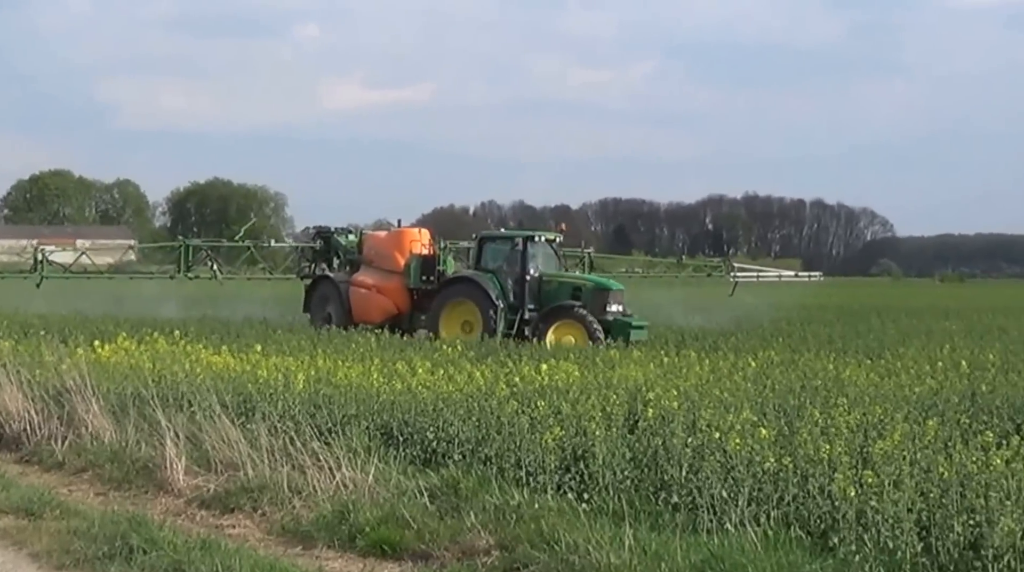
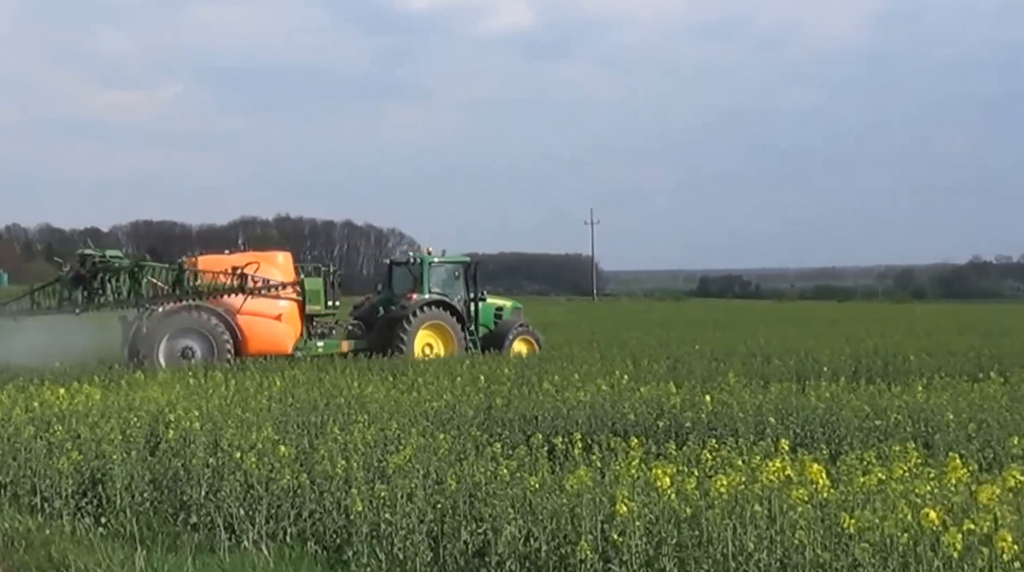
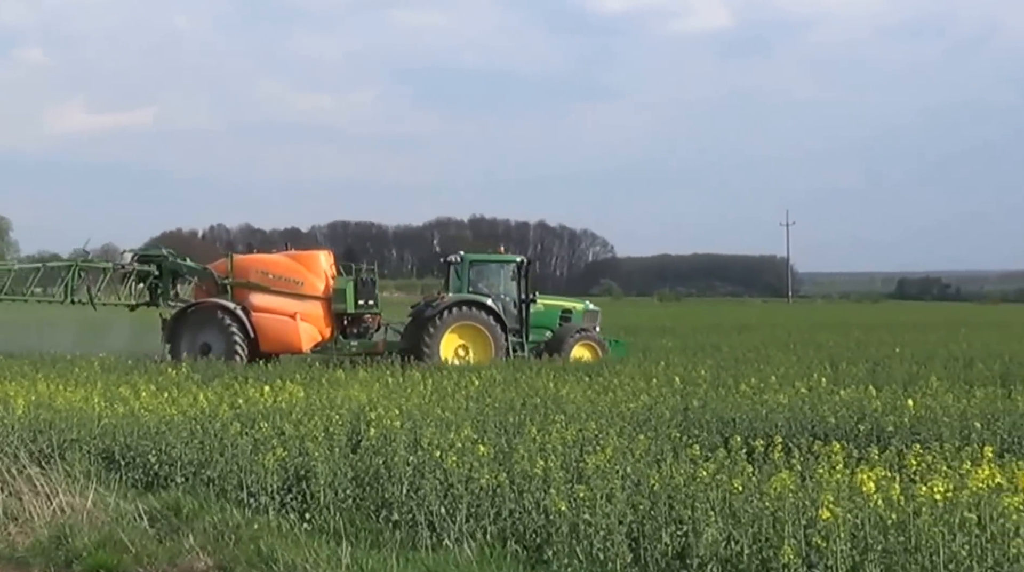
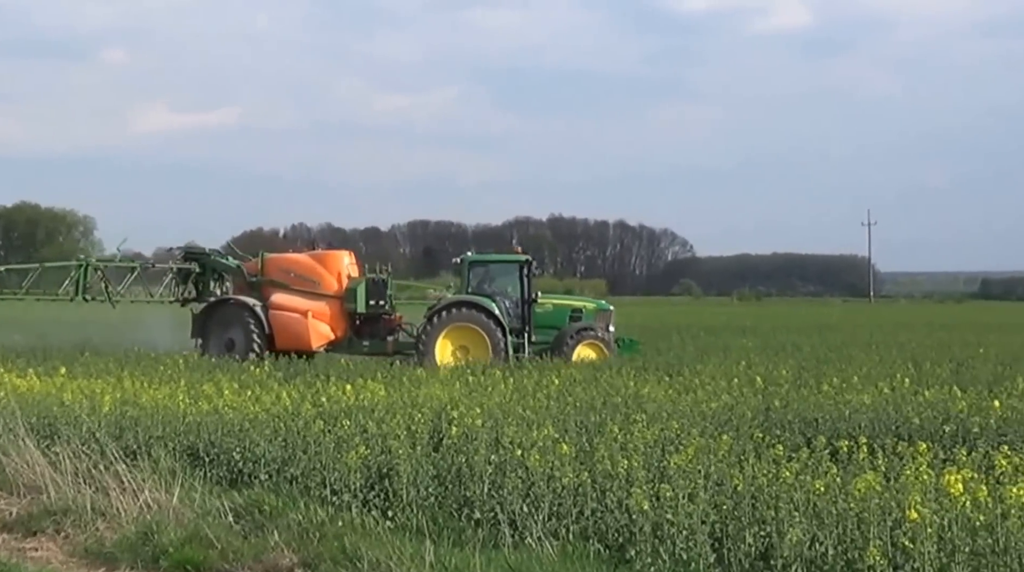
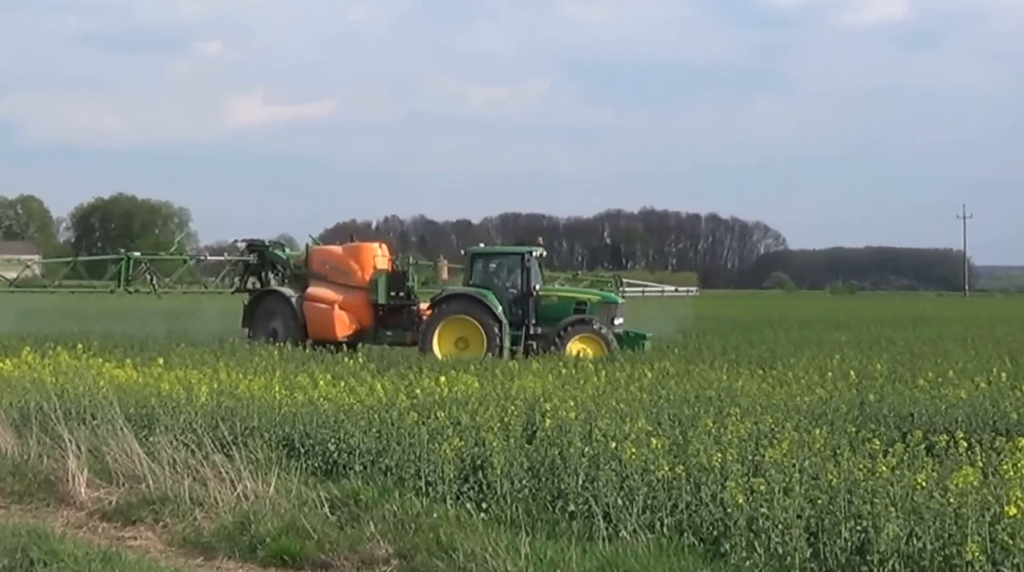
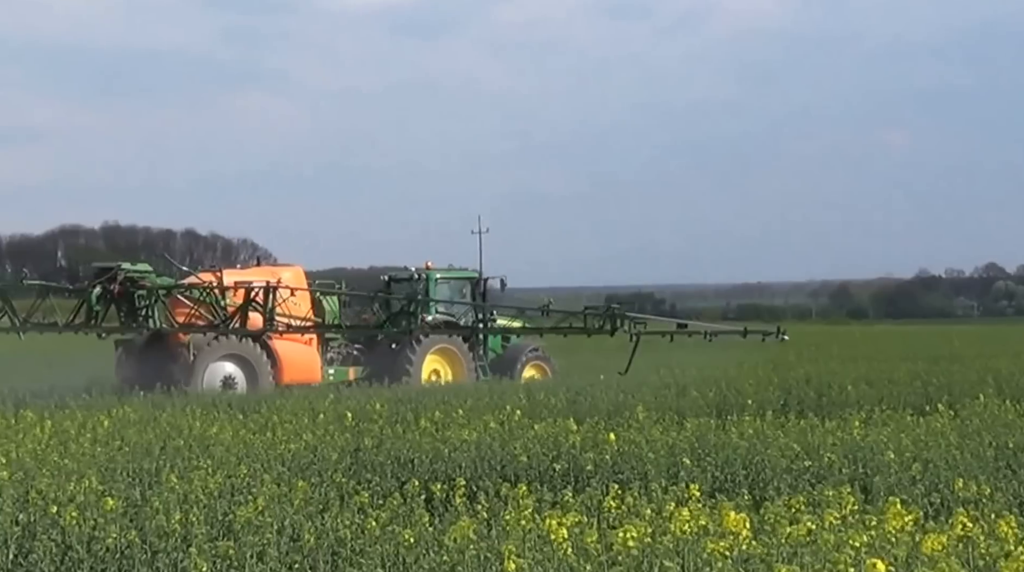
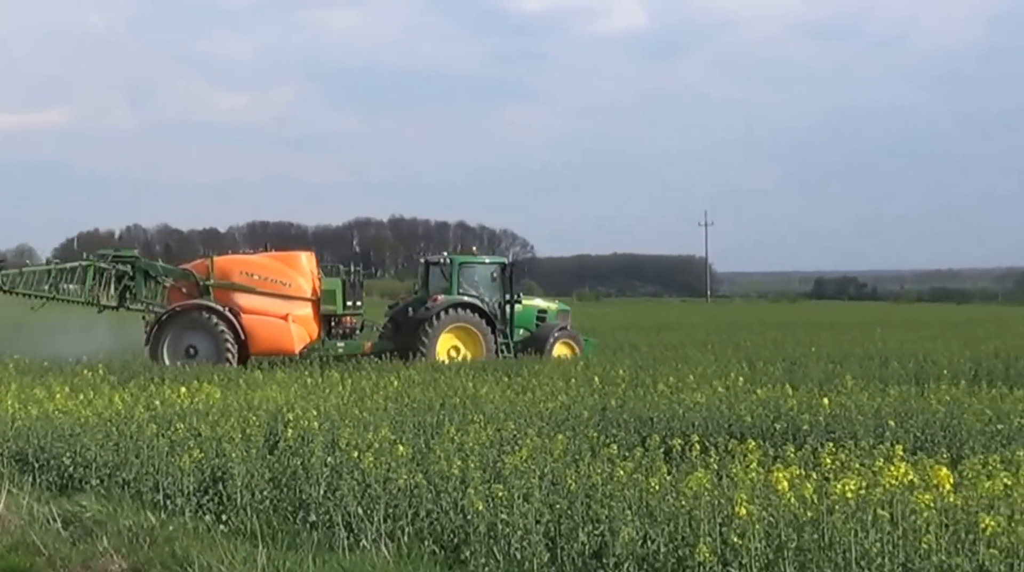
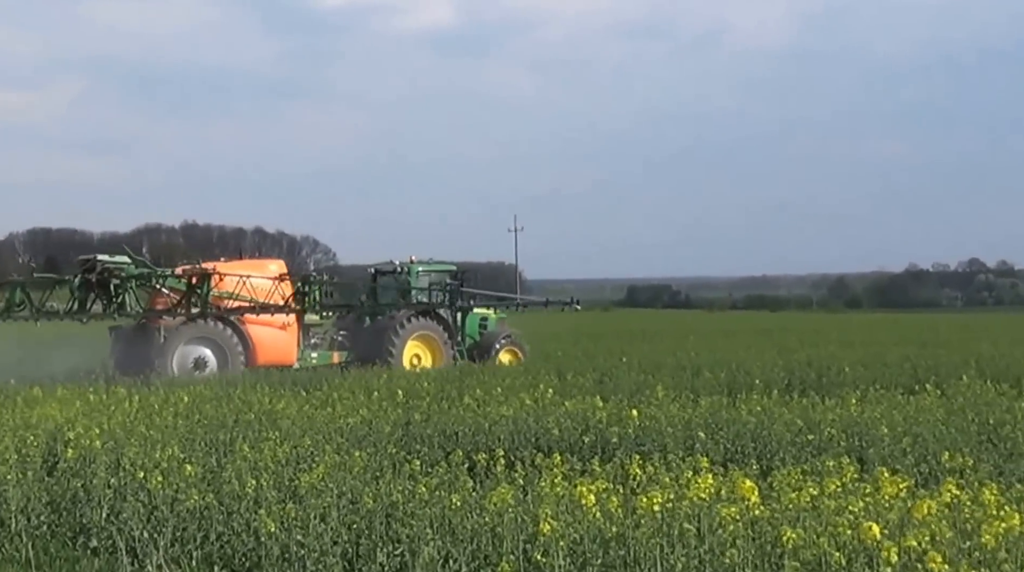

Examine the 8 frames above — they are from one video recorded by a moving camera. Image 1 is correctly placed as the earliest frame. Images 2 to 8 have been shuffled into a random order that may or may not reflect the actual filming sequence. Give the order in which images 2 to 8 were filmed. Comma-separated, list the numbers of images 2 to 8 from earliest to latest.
5, 4, 3, 7, 2, 8, 6
